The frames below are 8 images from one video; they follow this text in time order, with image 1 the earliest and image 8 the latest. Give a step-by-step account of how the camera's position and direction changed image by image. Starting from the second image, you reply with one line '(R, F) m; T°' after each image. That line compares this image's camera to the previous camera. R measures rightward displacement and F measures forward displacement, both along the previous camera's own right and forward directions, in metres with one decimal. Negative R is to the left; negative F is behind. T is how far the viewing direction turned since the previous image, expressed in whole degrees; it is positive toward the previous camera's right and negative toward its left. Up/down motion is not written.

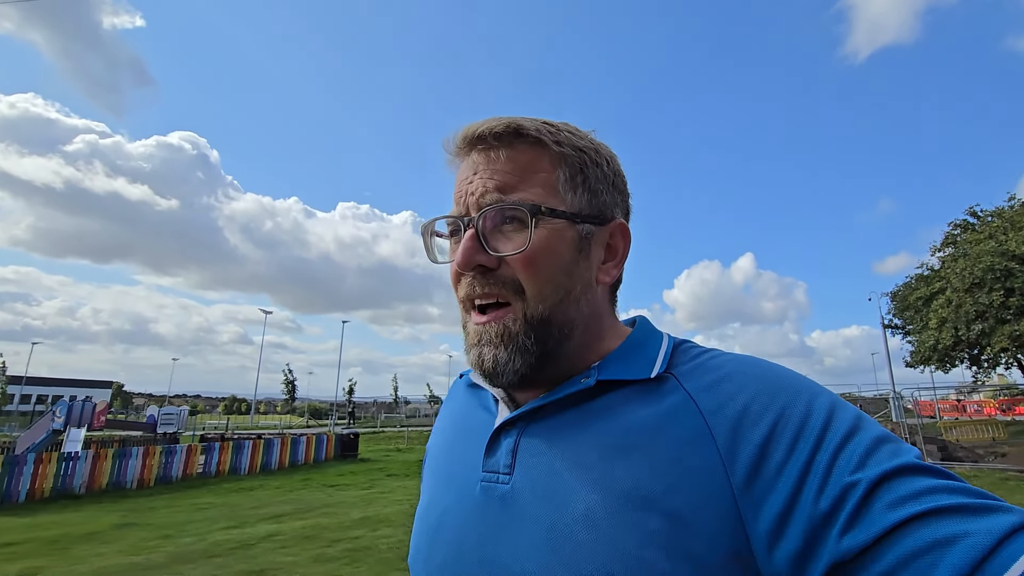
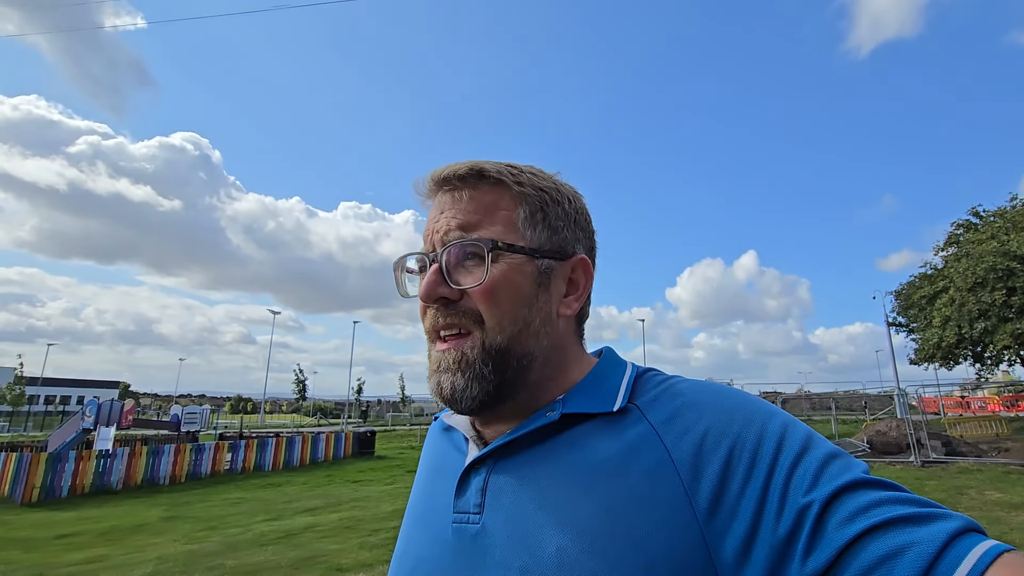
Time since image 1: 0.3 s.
(-0.2, -0.3) m; 0°
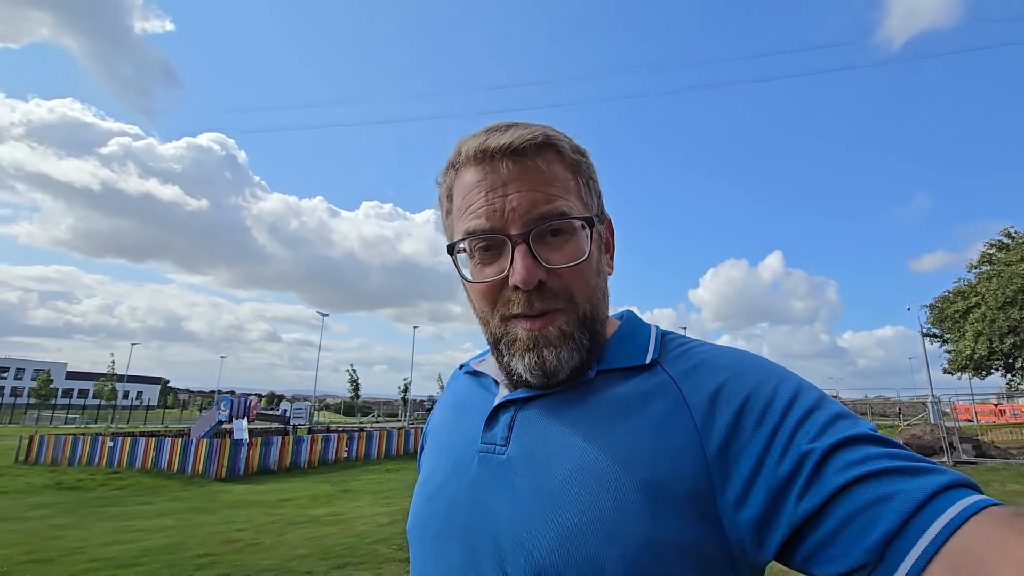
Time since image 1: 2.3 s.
(-1.2, -1.5) m; -2°
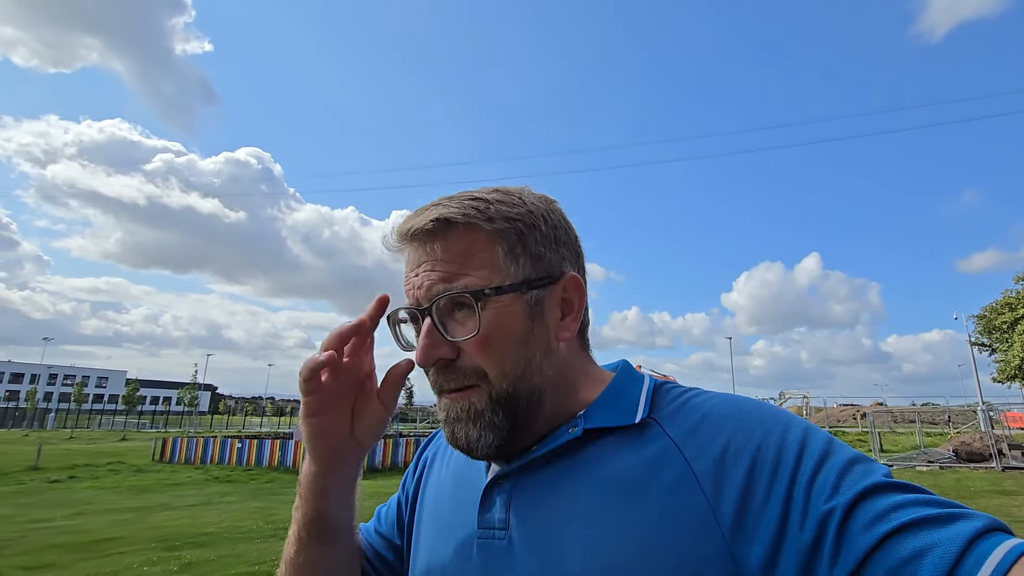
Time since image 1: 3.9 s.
(-0.9, -1.3) m; -3°
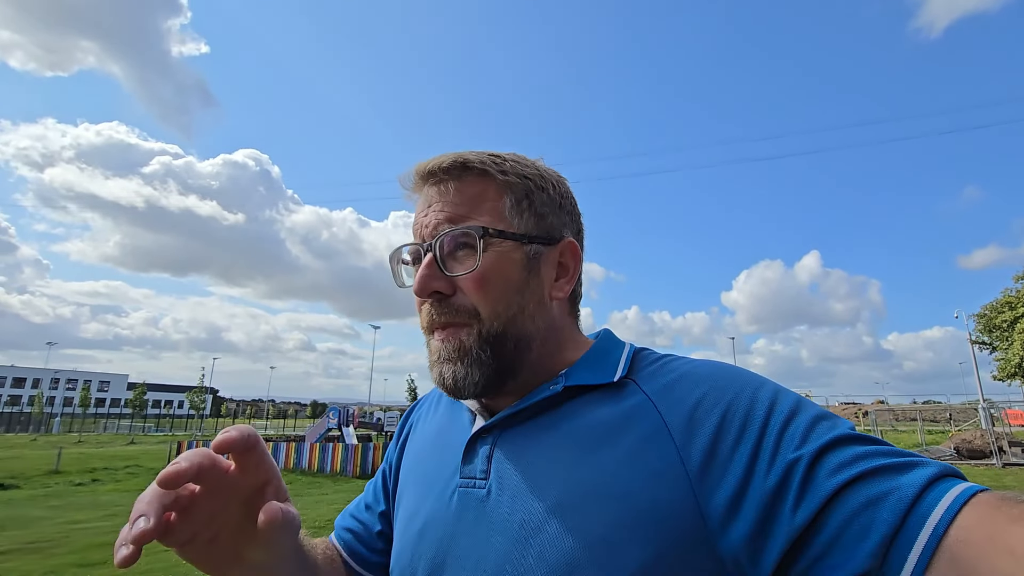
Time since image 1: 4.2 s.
(-0.2, -0.2) m; 0°
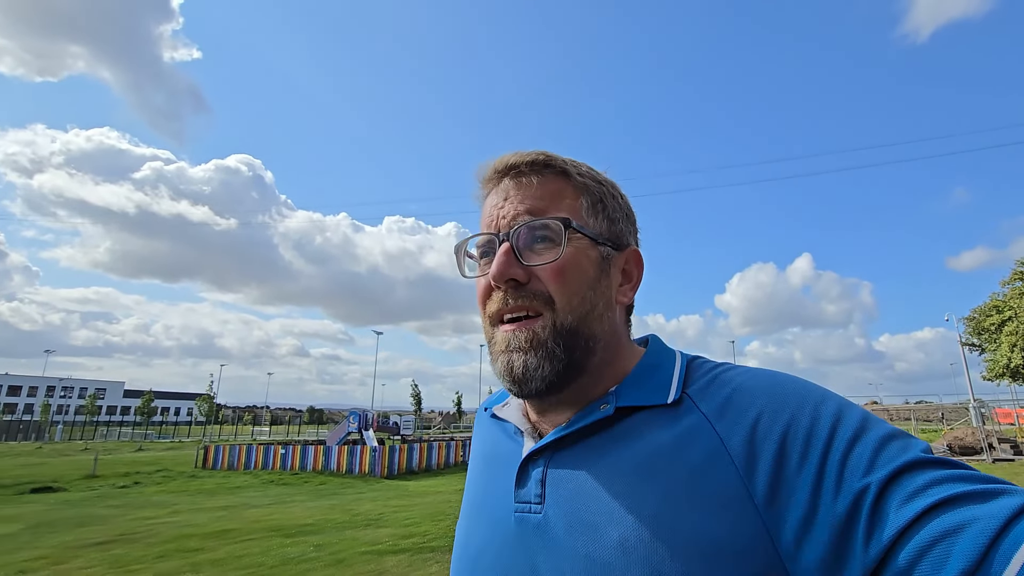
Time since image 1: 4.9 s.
(-0.5, -0.6) m; +1°
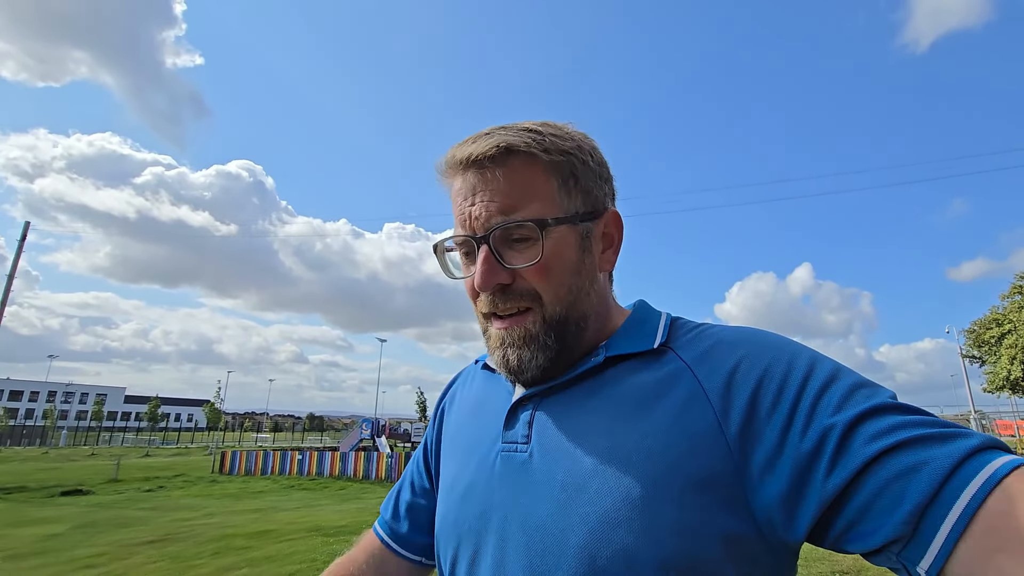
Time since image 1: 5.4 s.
(-0.3, -0.3) m; 0°
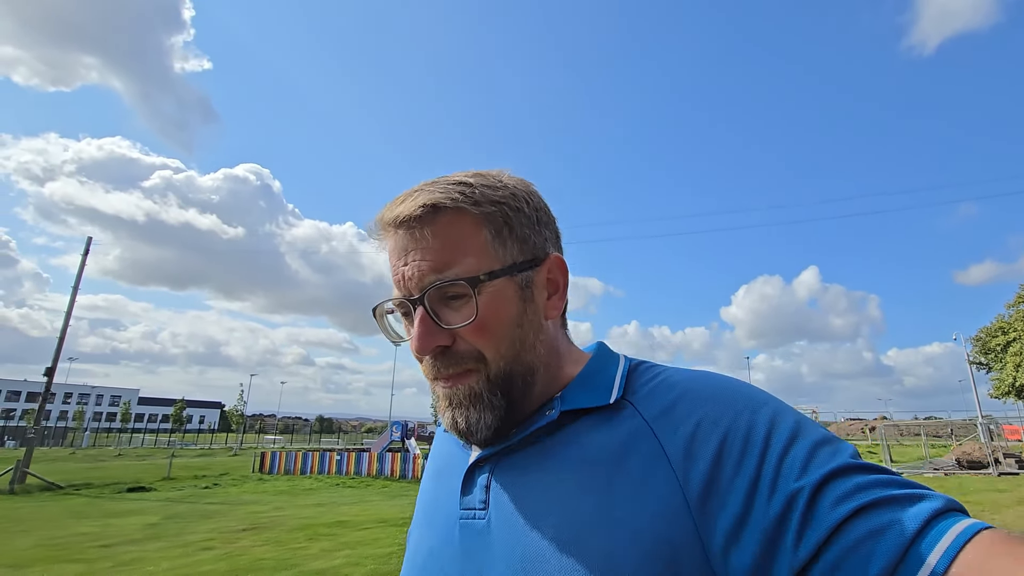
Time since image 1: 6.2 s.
(-0.5, -0.7) m; -1°
